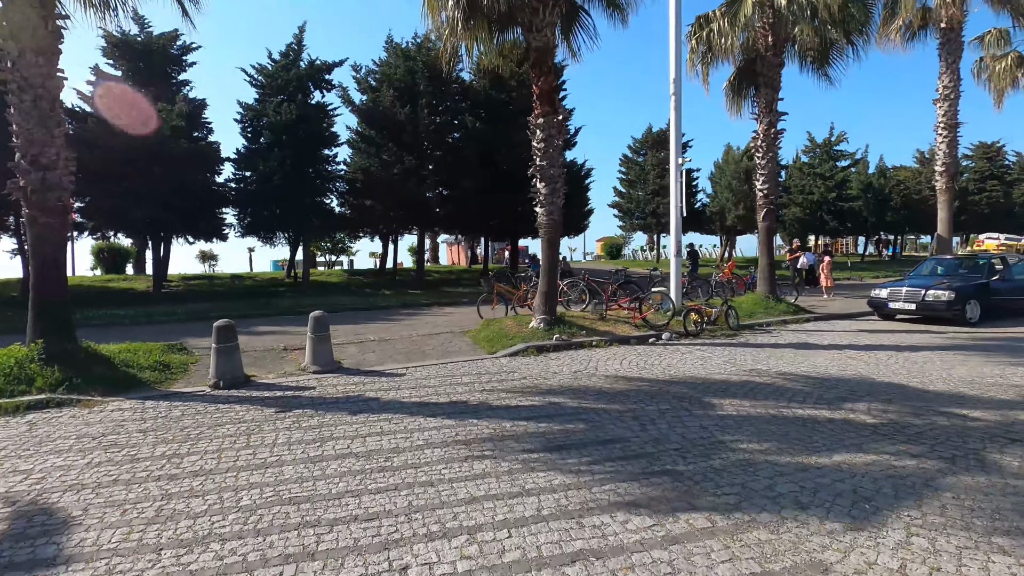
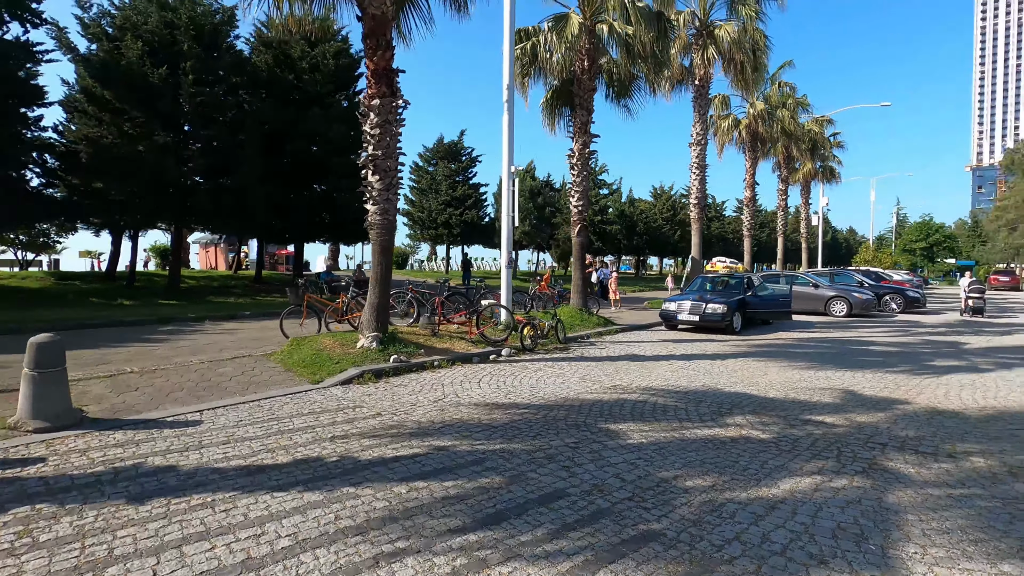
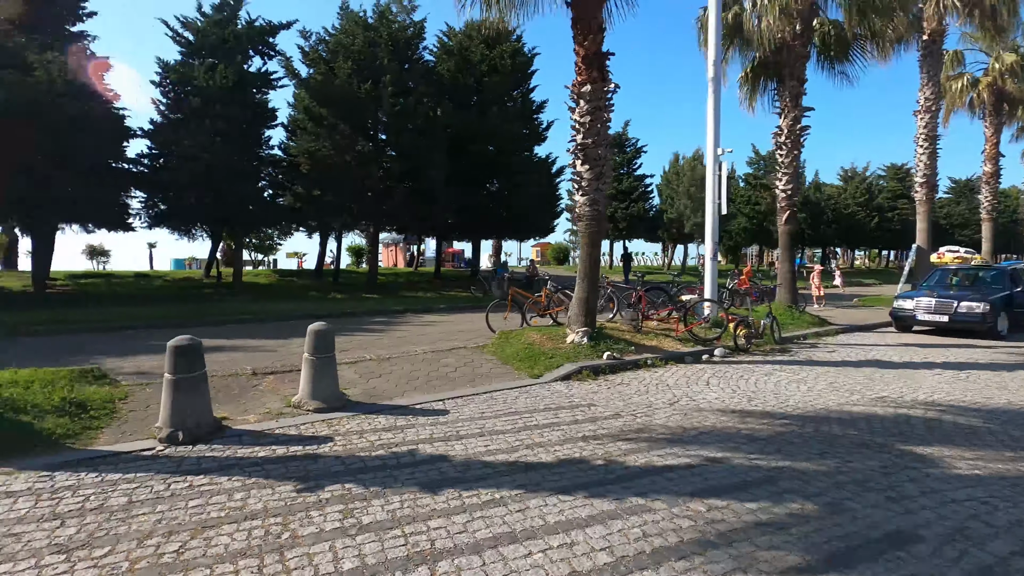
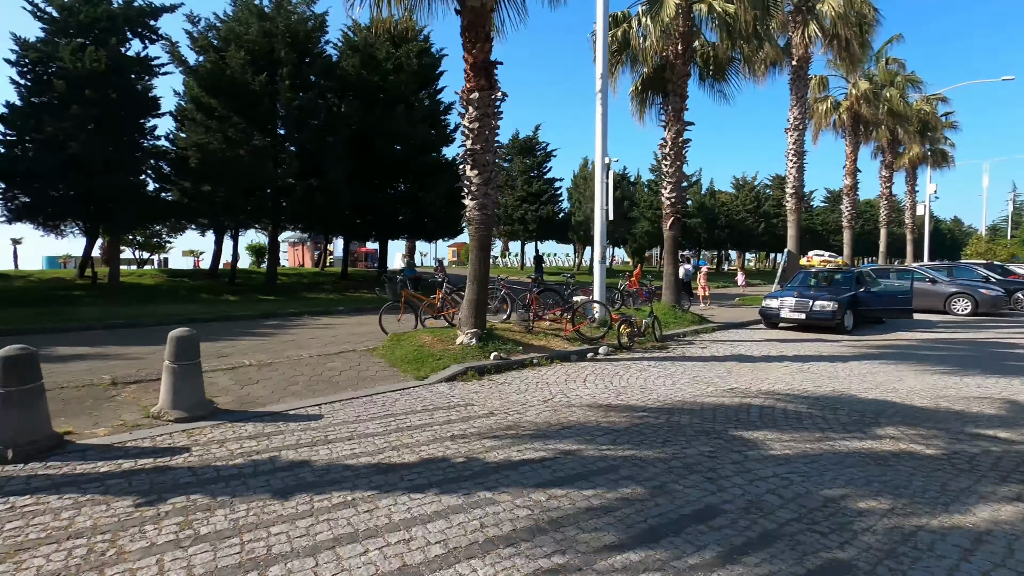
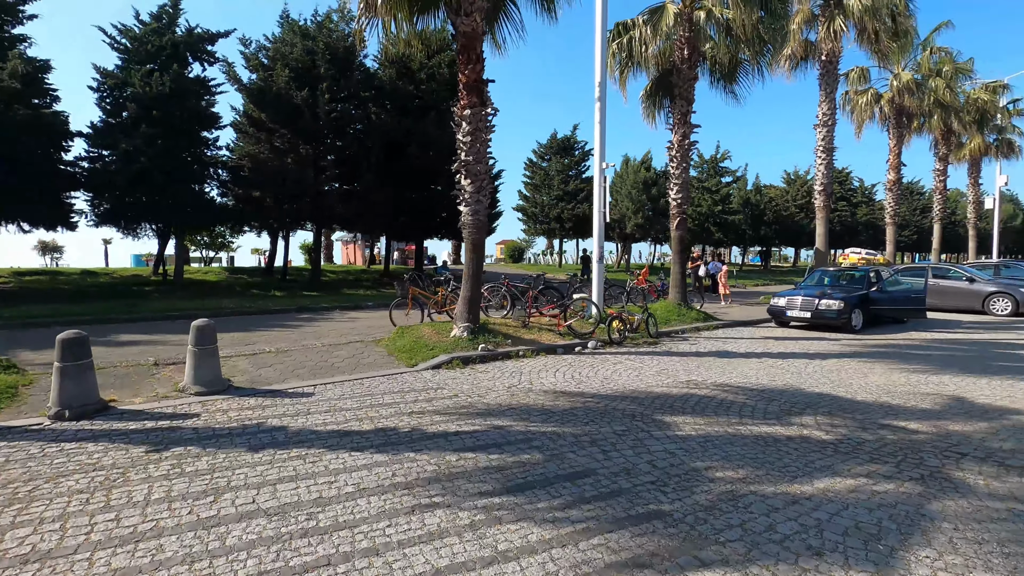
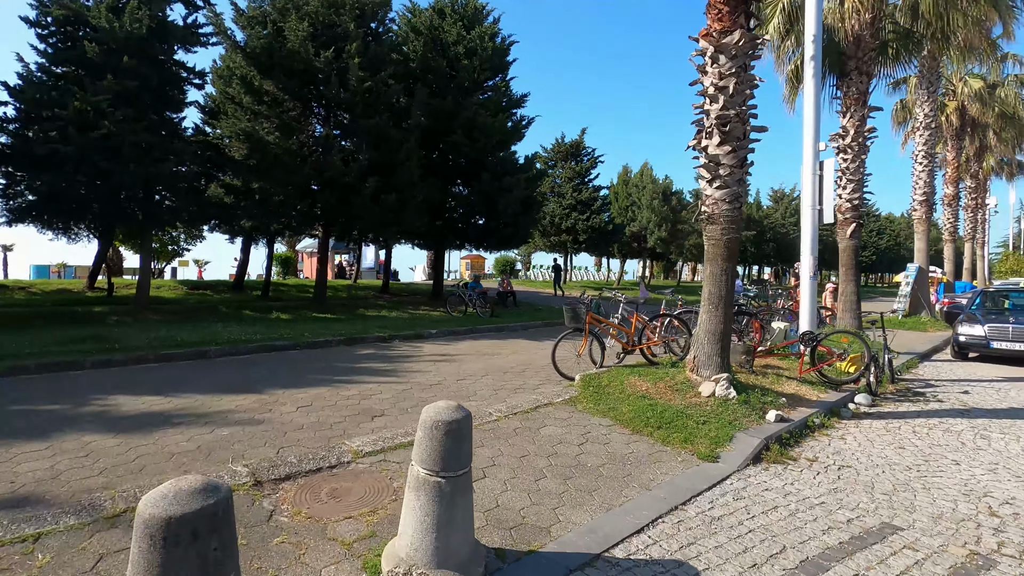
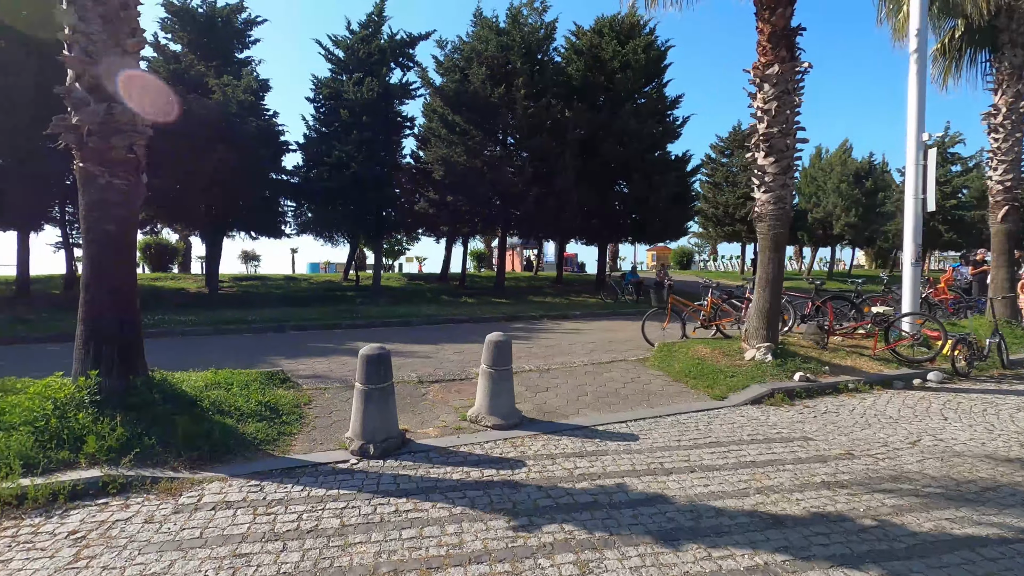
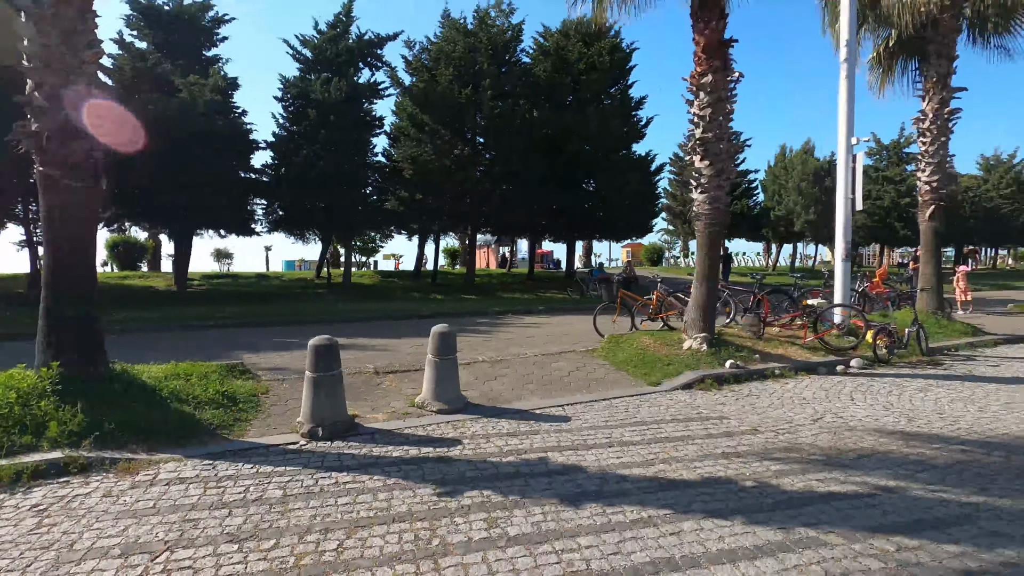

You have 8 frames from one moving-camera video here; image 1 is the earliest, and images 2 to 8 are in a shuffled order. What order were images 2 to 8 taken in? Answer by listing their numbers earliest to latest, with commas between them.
5, 2, 4, 3, 8, 7, 6
